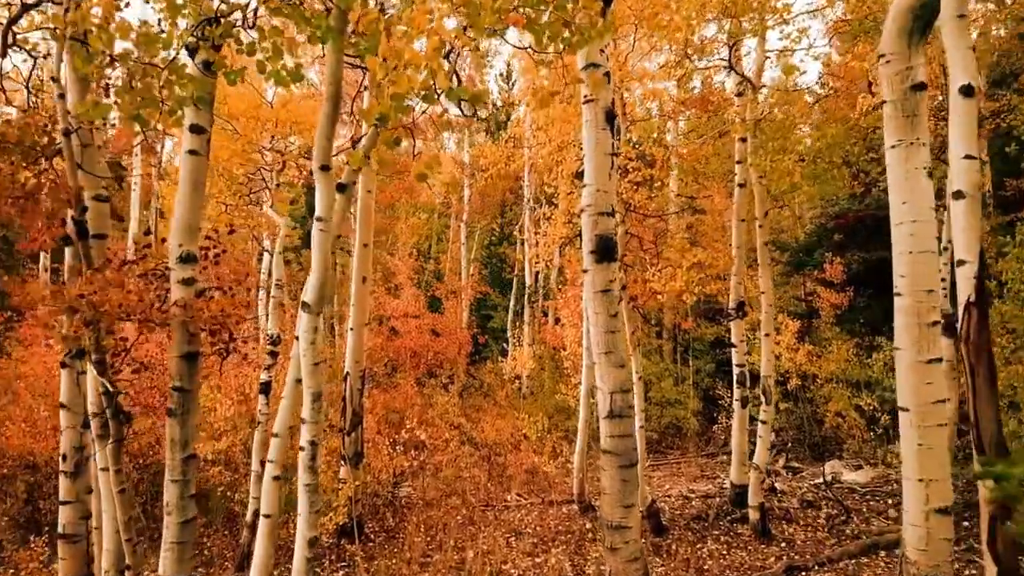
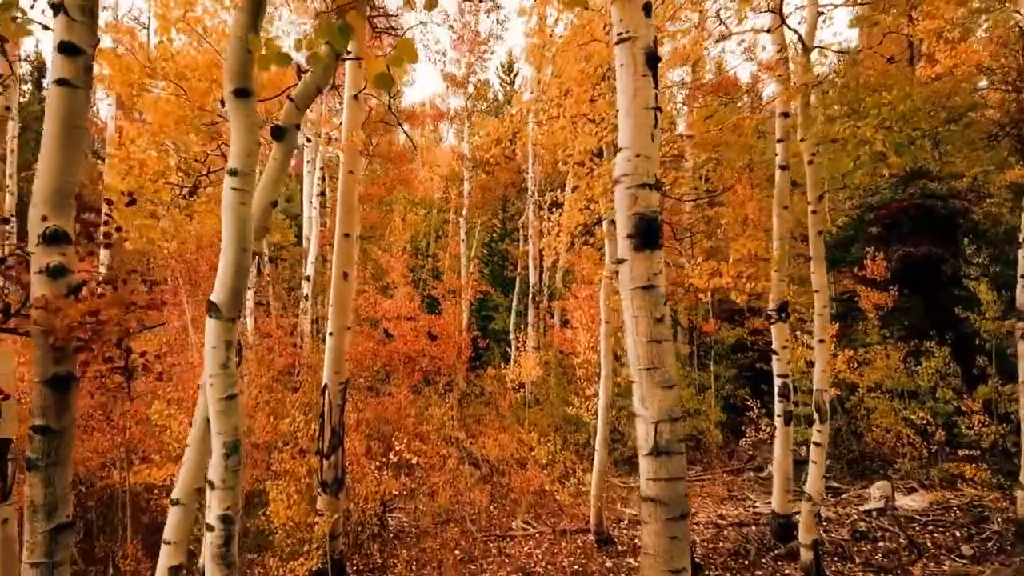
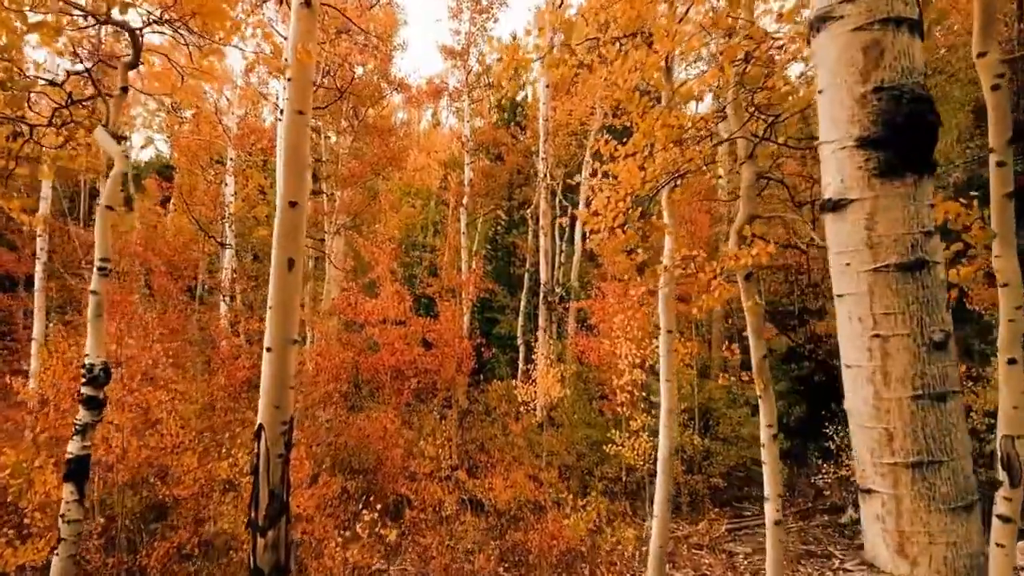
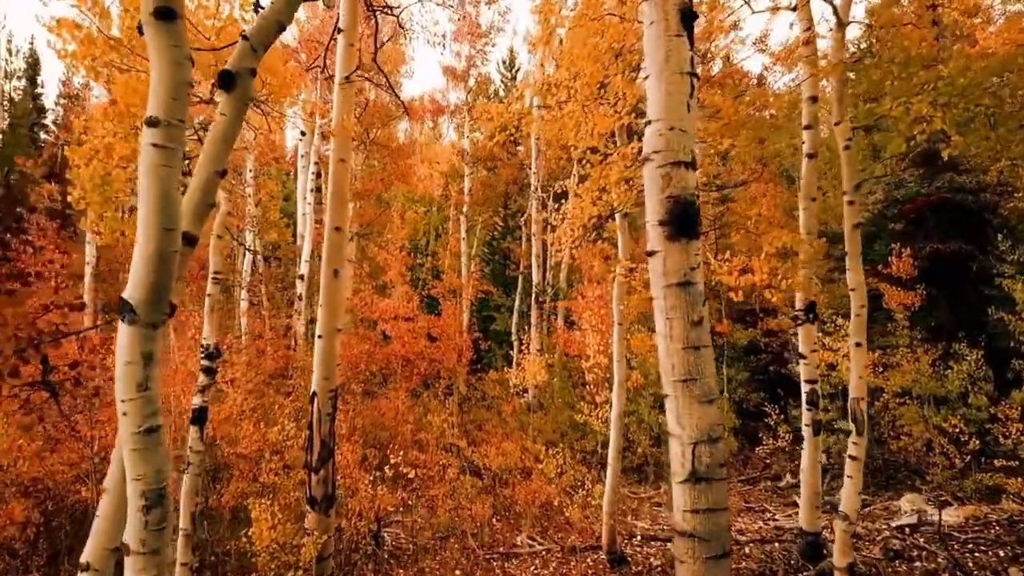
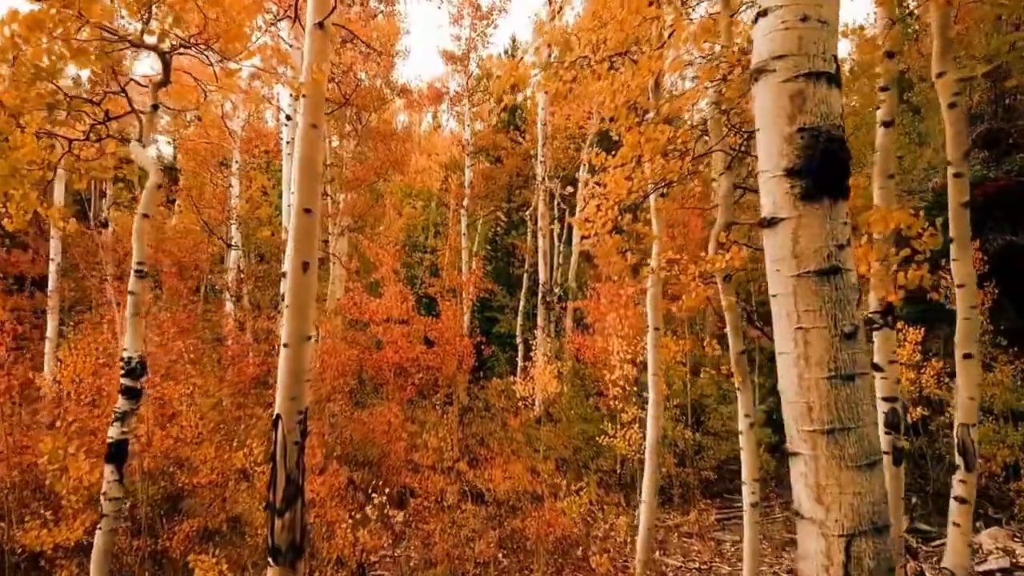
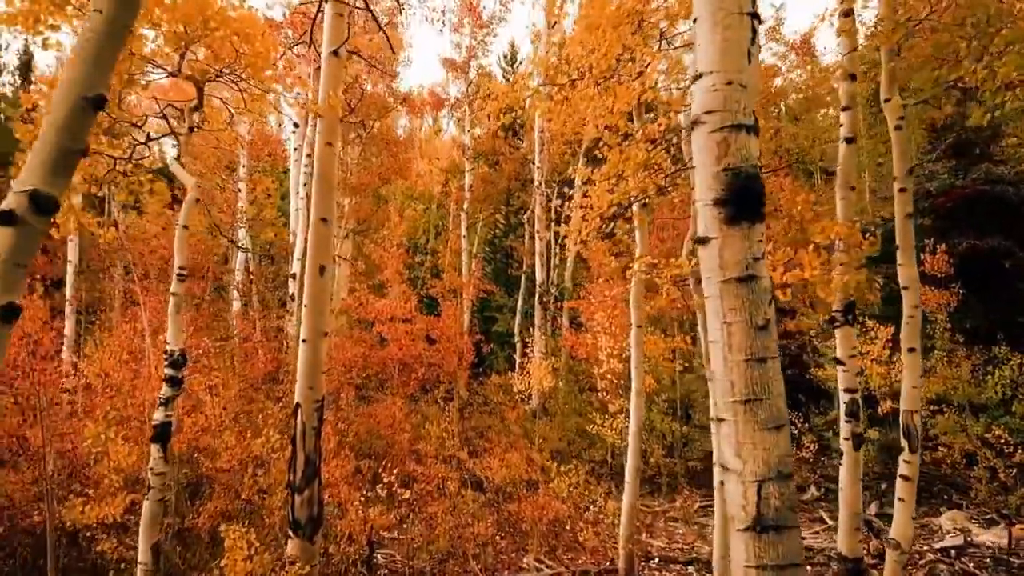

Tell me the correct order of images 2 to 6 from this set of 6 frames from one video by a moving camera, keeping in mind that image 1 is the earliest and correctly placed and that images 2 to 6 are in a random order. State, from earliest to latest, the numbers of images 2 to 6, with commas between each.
2, 4, 6, 5, 3
